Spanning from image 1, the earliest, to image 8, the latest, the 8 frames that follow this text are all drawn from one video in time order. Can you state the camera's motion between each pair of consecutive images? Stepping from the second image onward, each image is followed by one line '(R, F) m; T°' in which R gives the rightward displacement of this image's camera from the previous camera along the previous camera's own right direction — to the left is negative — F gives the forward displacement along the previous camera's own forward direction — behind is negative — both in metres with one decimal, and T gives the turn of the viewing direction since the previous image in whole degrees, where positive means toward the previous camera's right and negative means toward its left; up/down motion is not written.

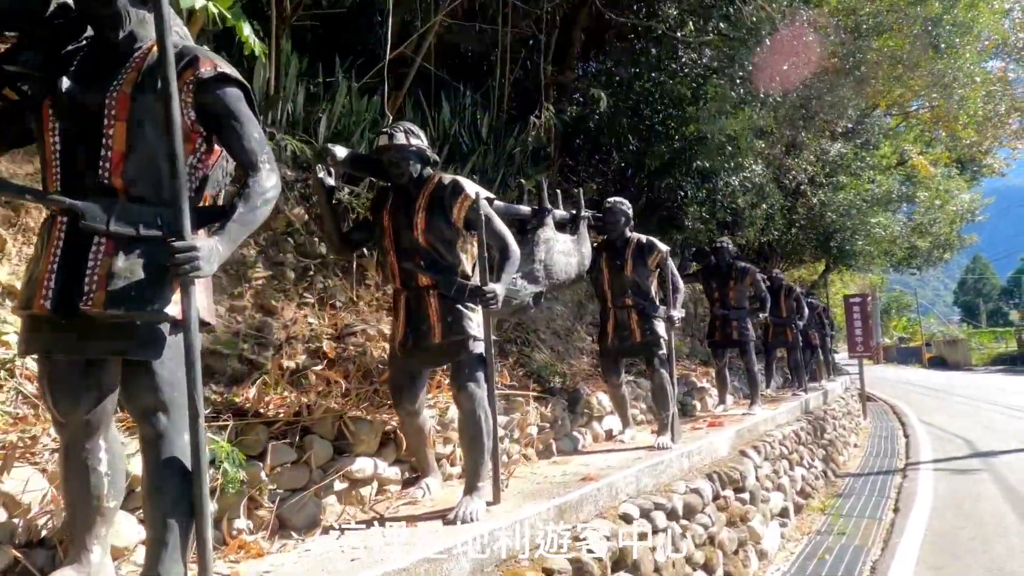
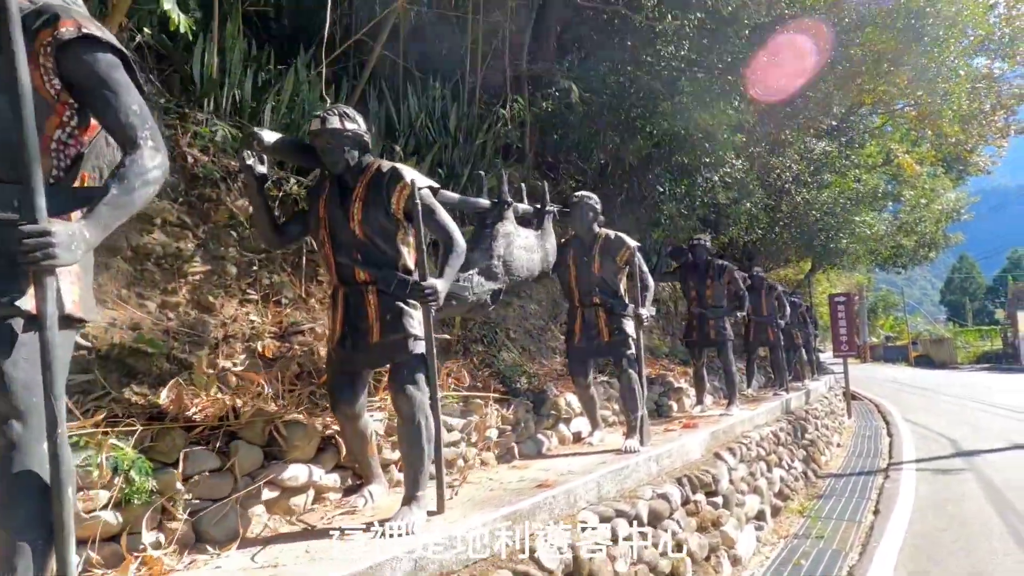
(+0.2, +0.2) m; +1°
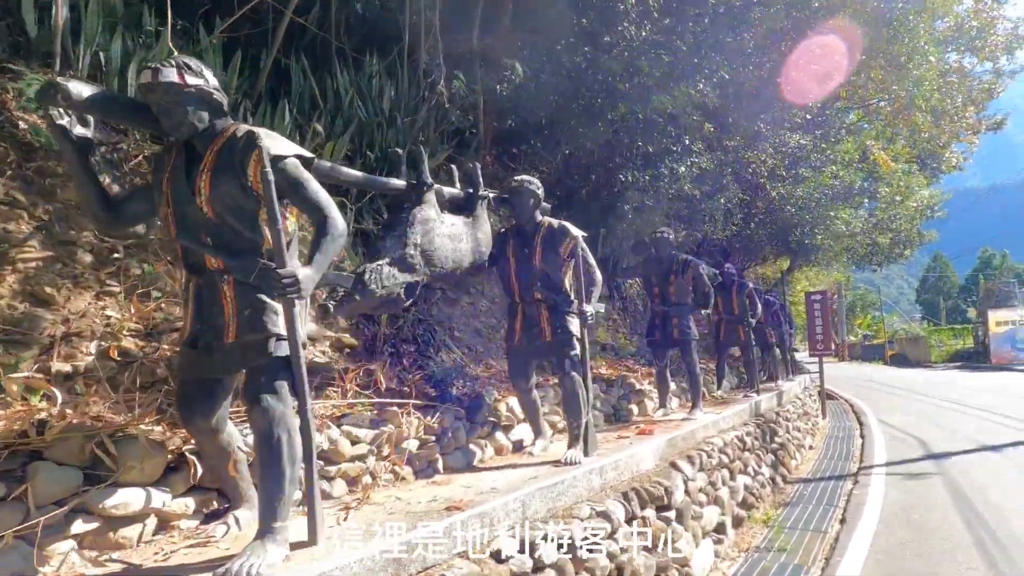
(+0.3, +0.5) m; +1°
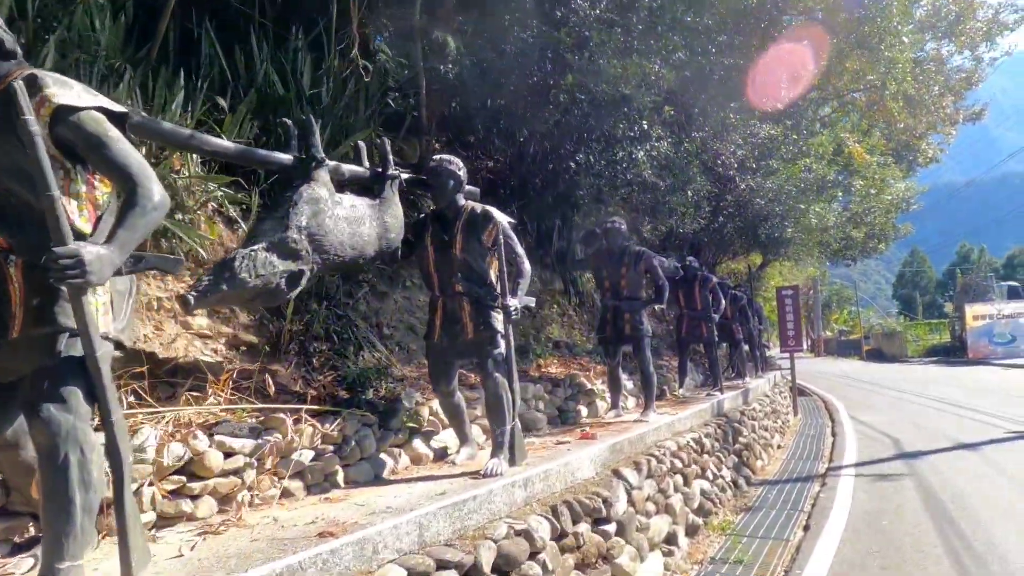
(+0.3, +0.5) m; +1°
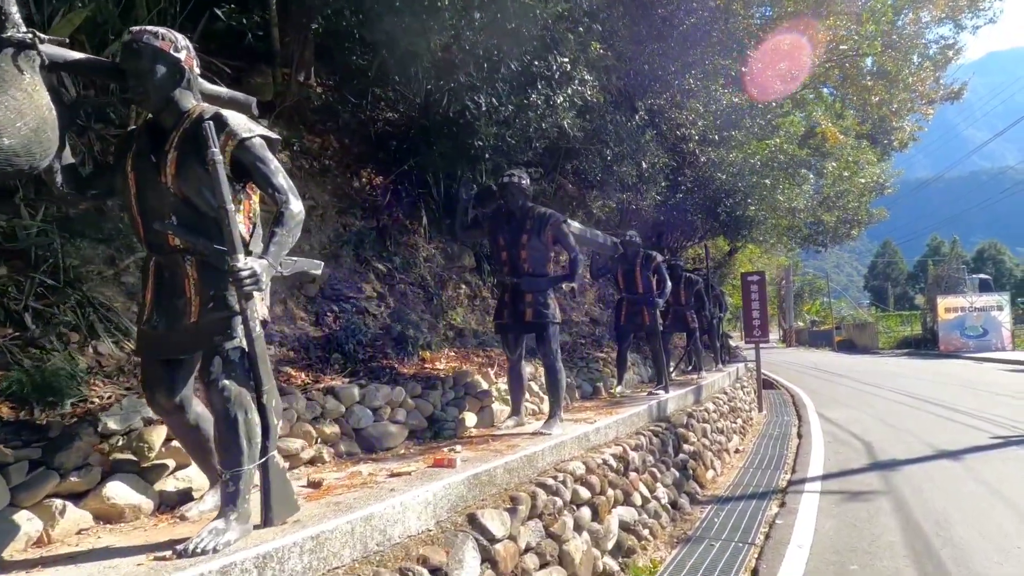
(+0.7, +1.7) m; +2°
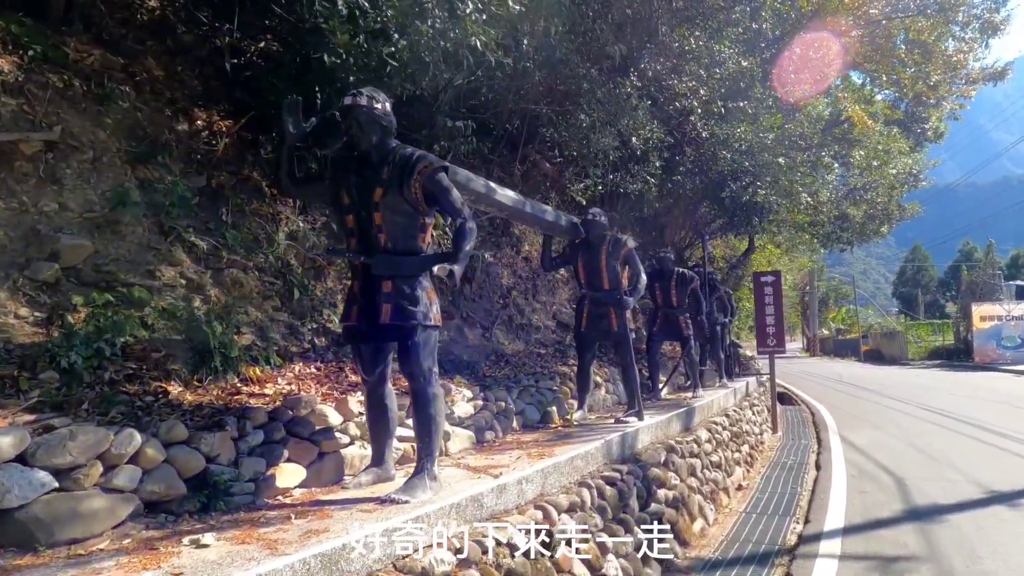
(+0.7, +2.1) m; -1°
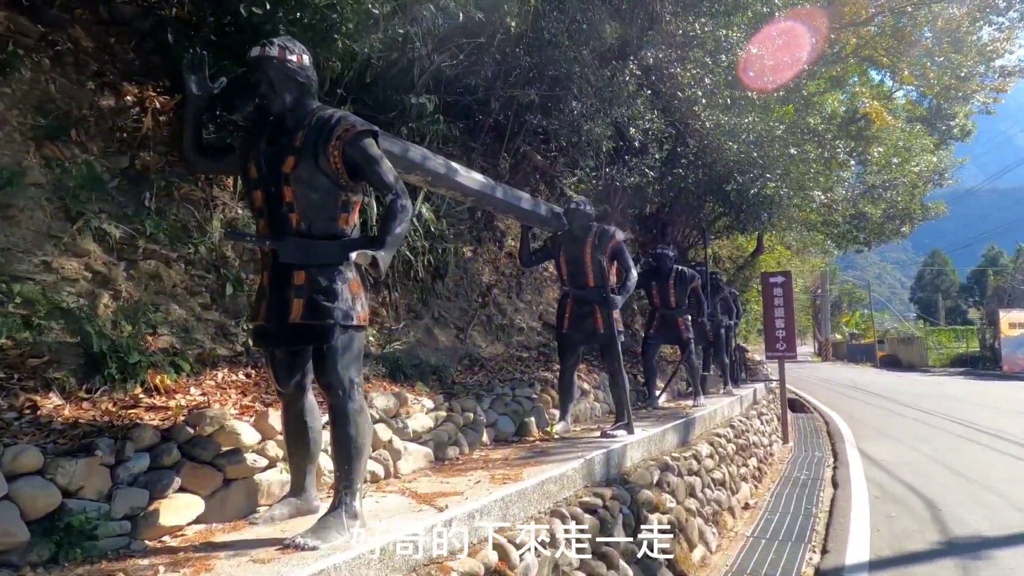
(+0.2, +0.7) m; -1°
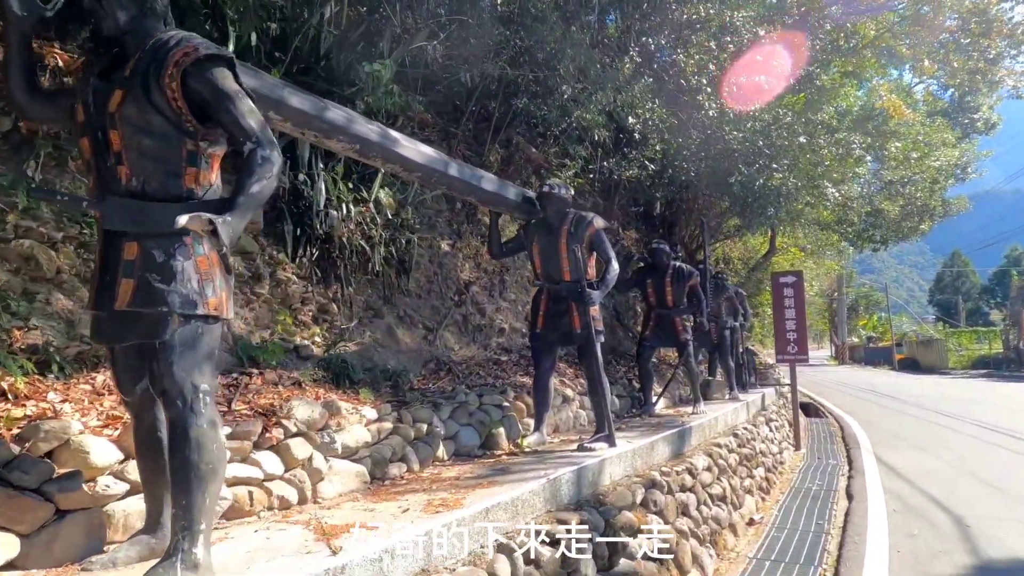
(+0.3, +0.7) m; -1°
